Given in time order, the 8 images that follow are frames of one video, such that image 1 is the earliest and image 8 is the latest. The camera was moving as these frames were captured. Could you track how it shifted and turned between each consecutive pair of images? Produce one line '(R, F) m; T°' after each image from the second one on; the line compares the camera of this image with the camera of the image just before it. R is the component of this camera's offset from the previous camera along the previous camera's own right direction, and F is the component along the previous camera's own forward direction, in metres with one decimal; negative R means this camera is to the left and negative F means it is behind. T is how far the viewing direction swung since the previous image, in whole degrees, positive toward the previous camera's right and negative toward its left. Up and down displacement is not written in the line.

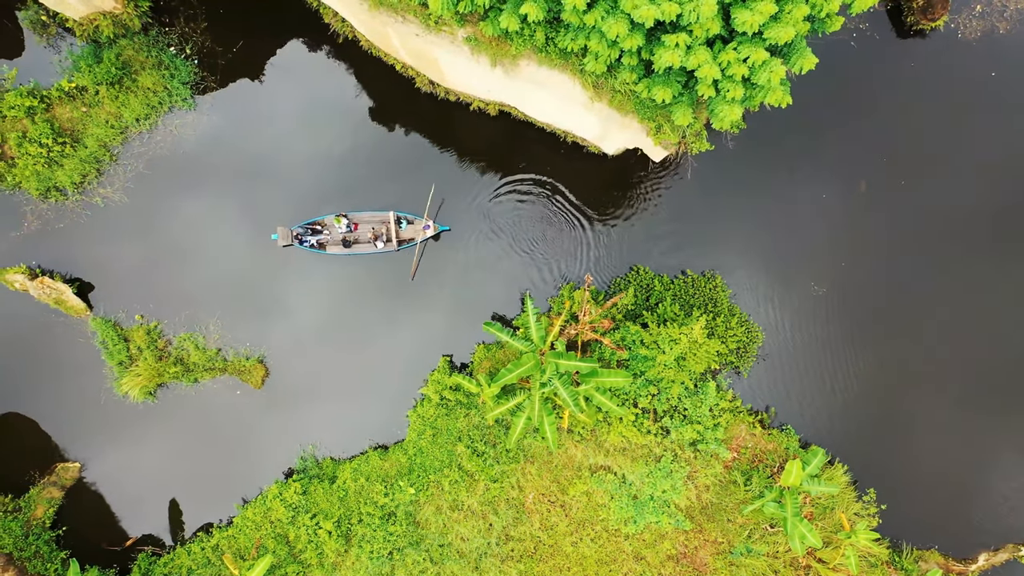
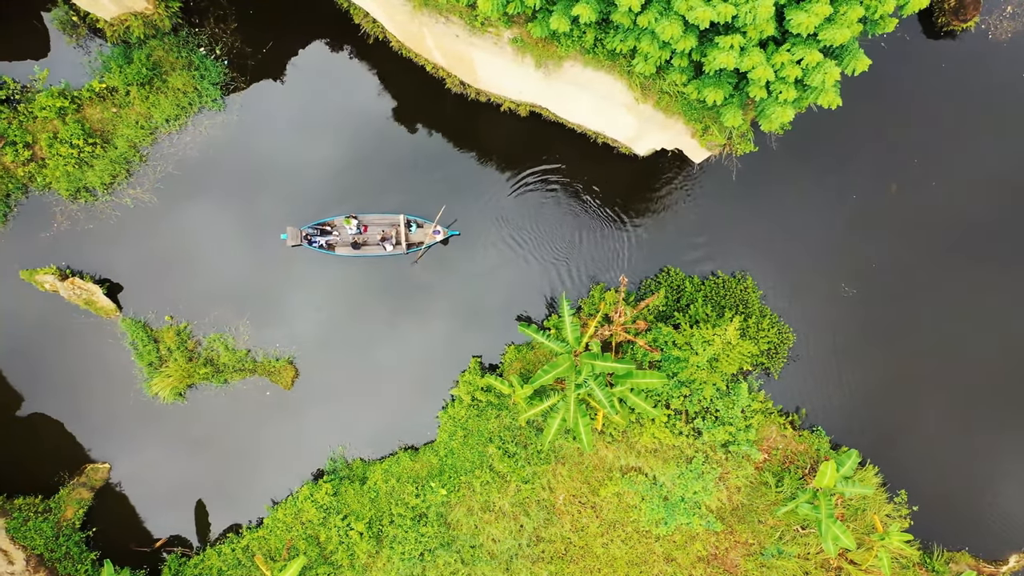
(-0.4, 0.0) m; 0°
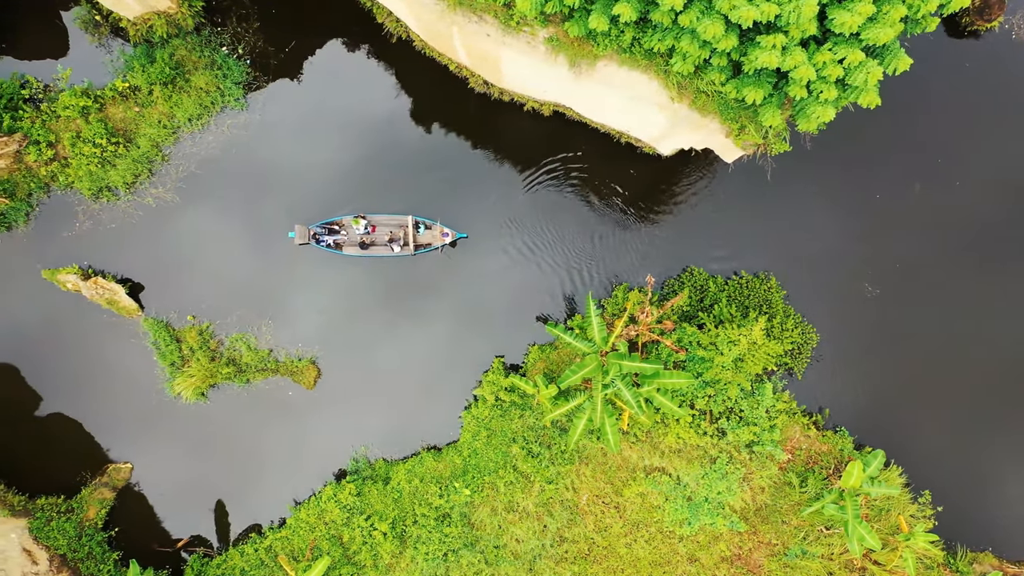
(-0.3, 0.0) m; 0°
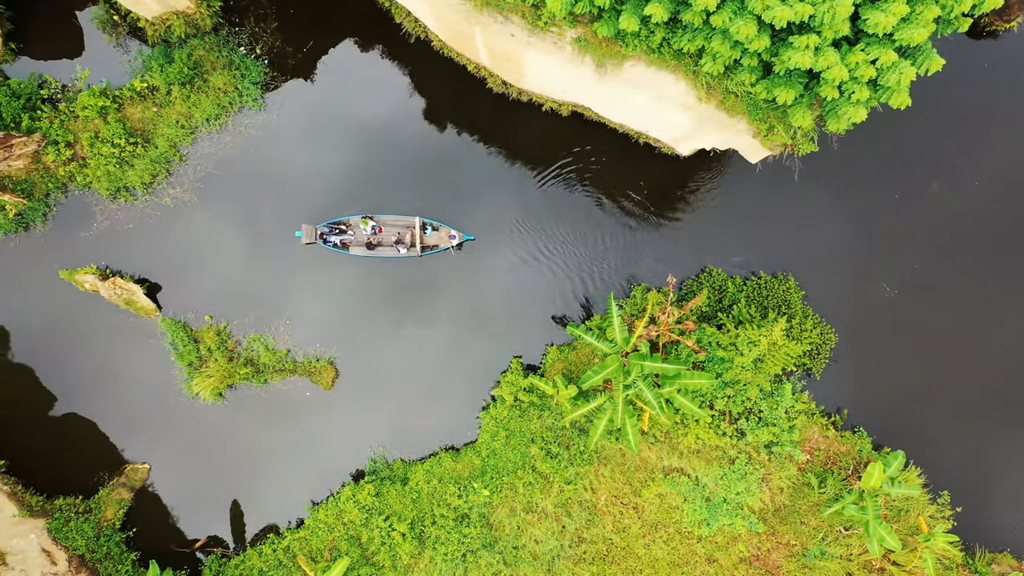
(-0.2, 0.0) m; 0°
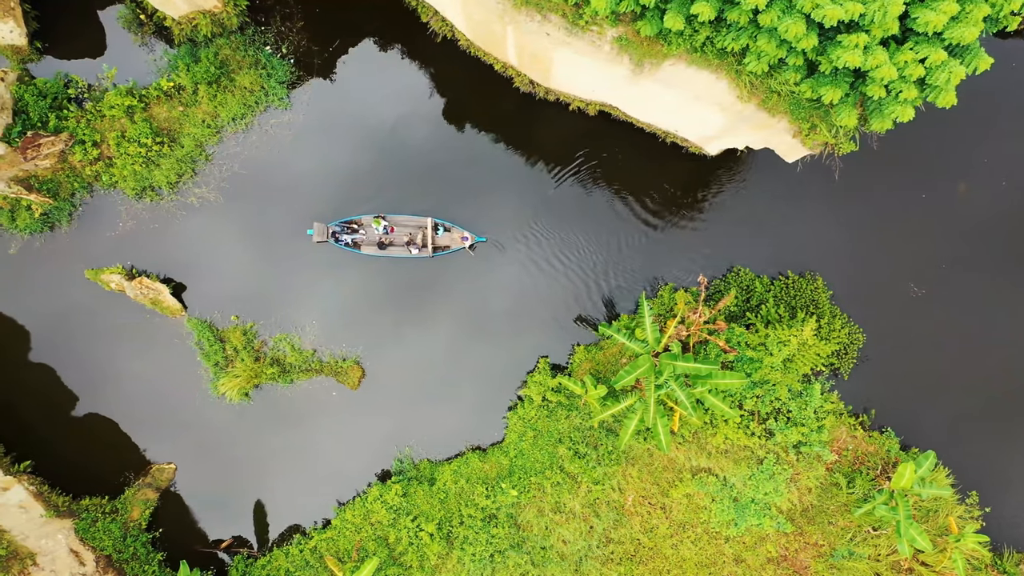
(-0.4, 0.0) m; 0°
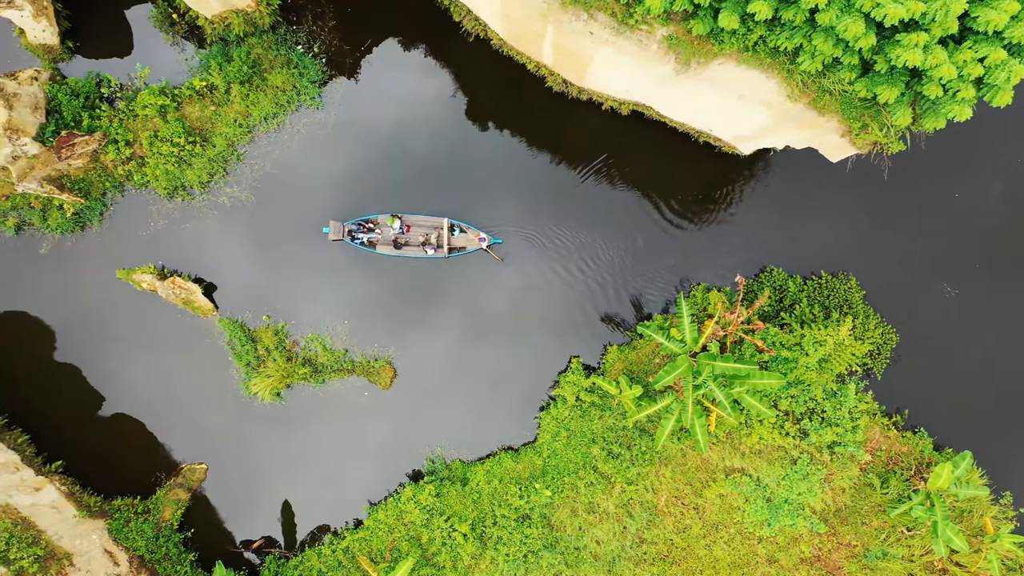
(-0.4, 0.0) m; 0°
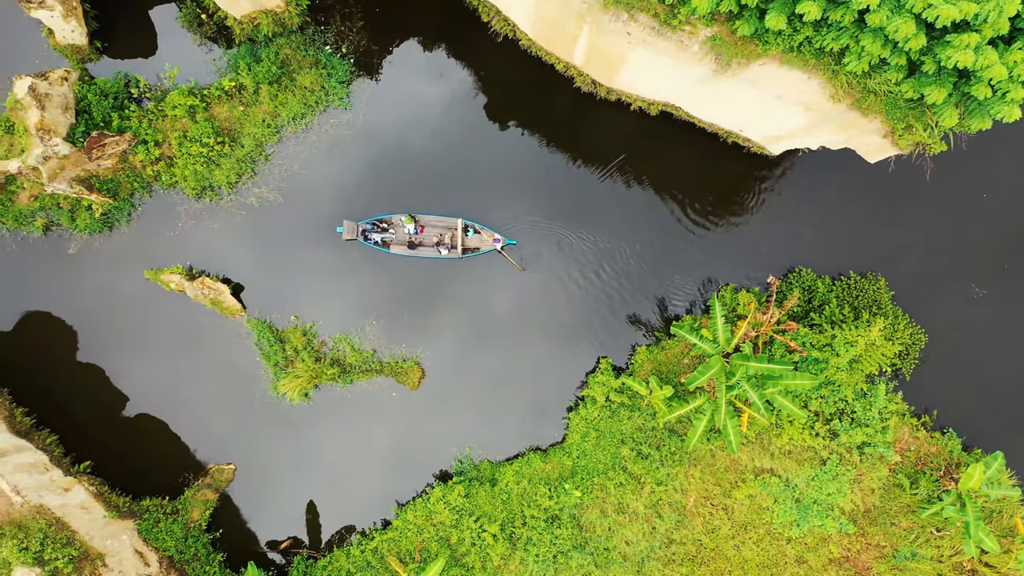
(-0.4, 0.0) m; 0°
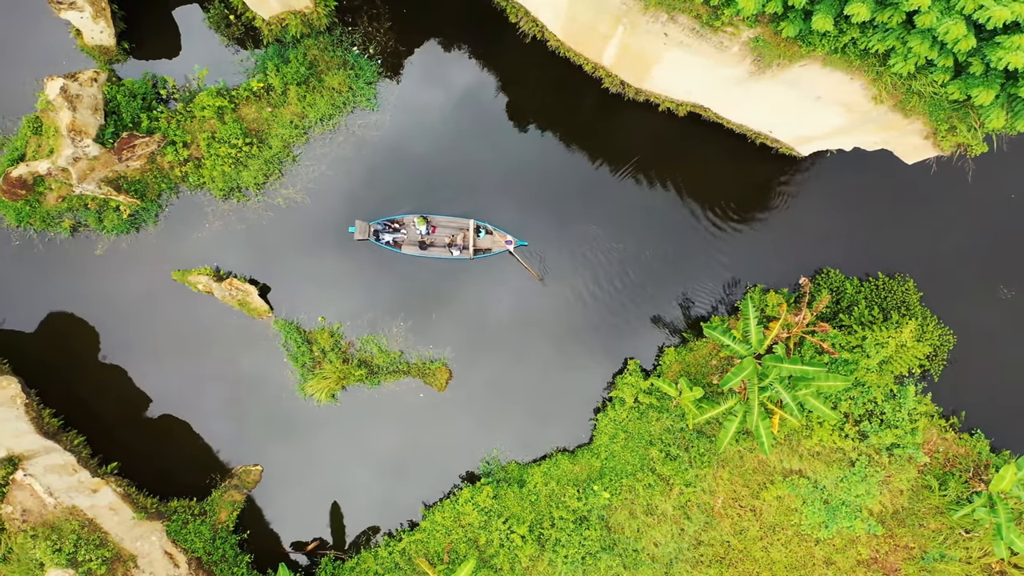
(-0.4, 0.0) m; 0°
